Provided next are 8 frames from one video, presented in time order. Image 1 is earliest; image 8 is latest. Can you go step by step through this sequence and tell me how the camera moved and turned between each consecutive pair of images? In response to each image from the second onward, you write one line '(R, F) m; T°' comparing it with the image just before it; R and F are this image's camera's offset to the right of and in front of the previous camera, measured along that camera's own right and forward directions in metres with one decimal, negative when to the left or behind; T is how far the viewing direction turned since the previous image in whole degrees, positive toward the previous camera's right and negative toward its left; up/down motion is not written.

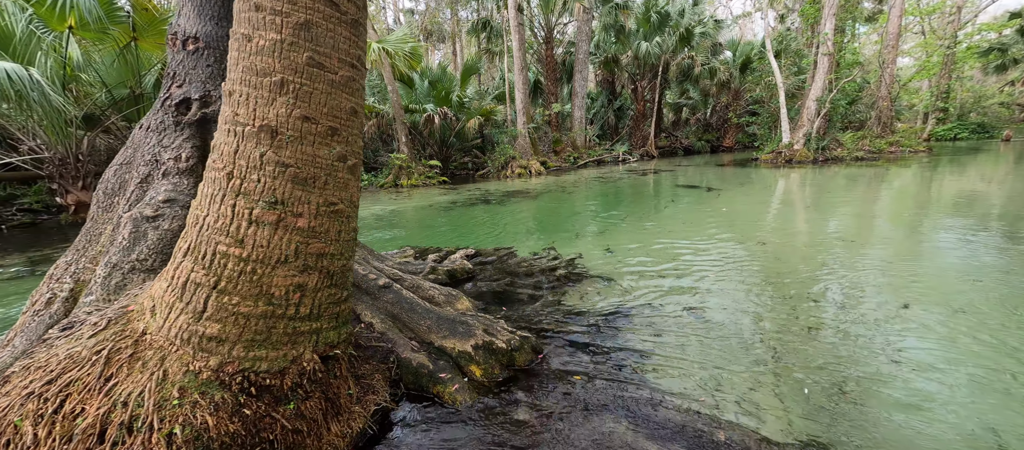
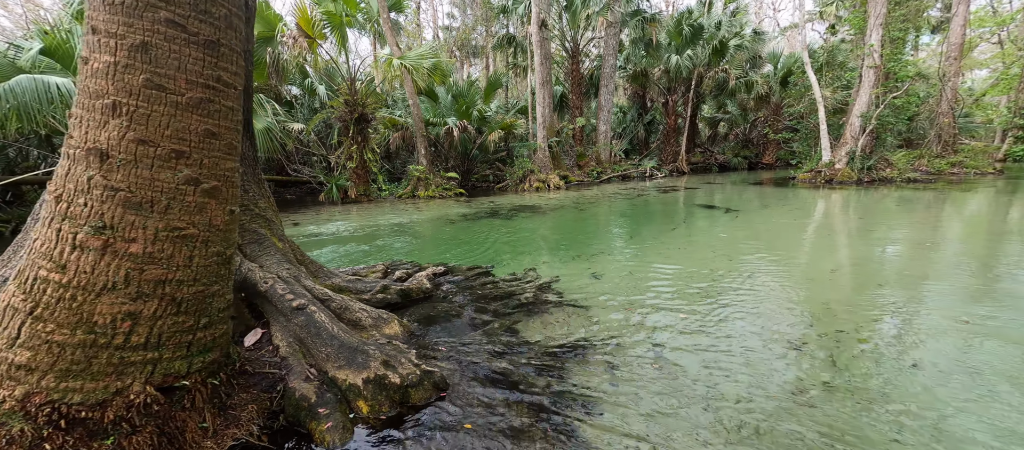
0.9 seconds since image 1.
(+0.4, +0.1) m; -5°
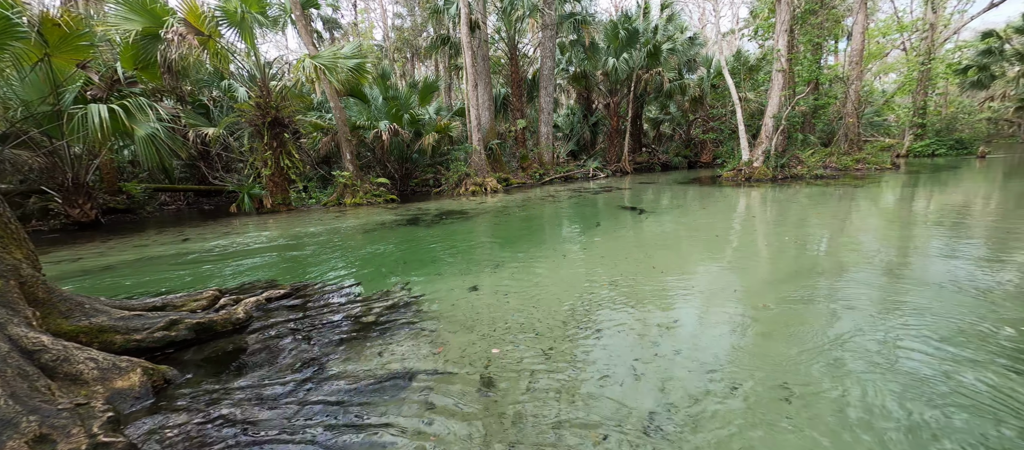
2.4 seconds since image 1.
(+0.7, +0.1) m; +5°
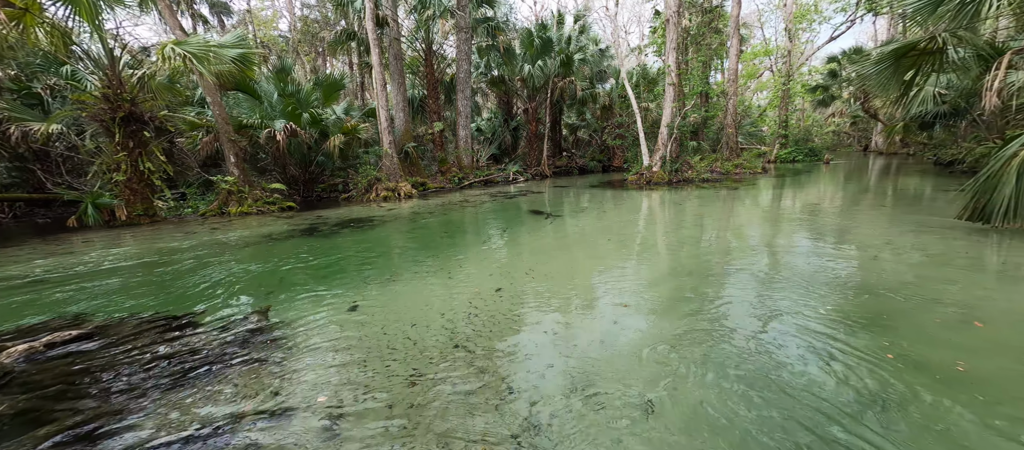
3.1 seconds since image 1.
(+0.3, +0.1) m; +11°
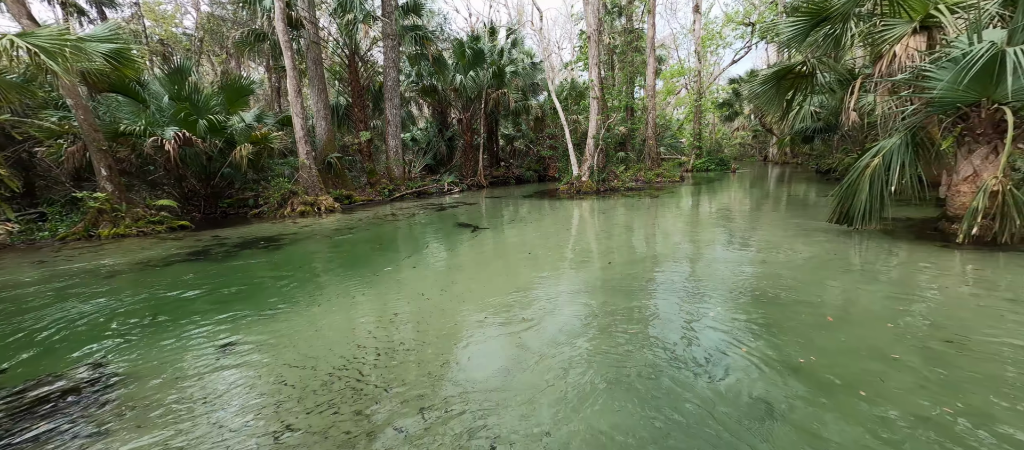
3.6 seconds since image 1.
(+0.3, +0.1) m; +9°
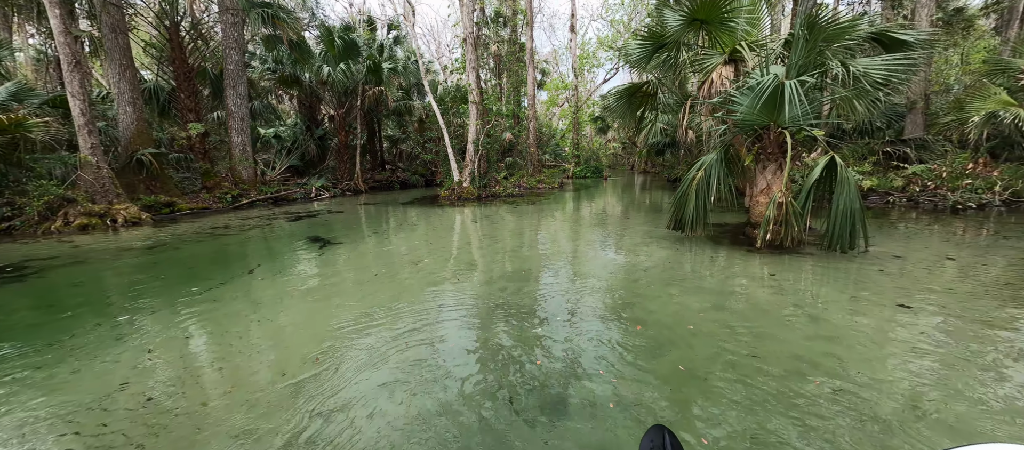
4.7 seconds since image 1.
(+0.5, +0.3) m; +16°
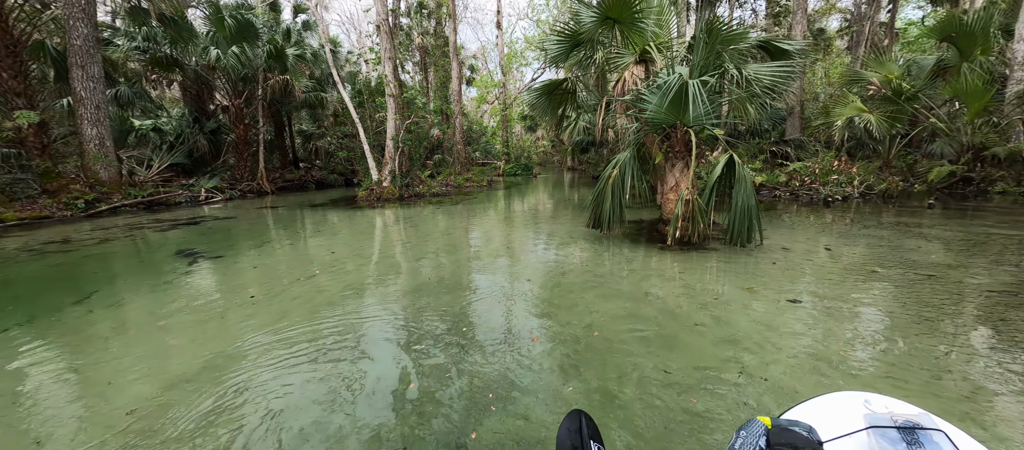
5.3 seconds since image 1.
(+0.2, +0.3) m; +10°
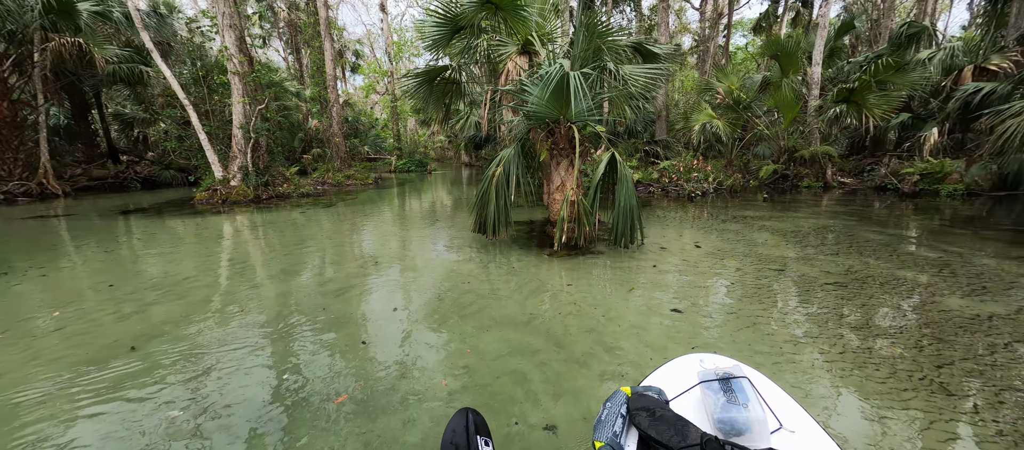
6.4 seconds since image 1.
(+0.3, +0.5) m; +15°
